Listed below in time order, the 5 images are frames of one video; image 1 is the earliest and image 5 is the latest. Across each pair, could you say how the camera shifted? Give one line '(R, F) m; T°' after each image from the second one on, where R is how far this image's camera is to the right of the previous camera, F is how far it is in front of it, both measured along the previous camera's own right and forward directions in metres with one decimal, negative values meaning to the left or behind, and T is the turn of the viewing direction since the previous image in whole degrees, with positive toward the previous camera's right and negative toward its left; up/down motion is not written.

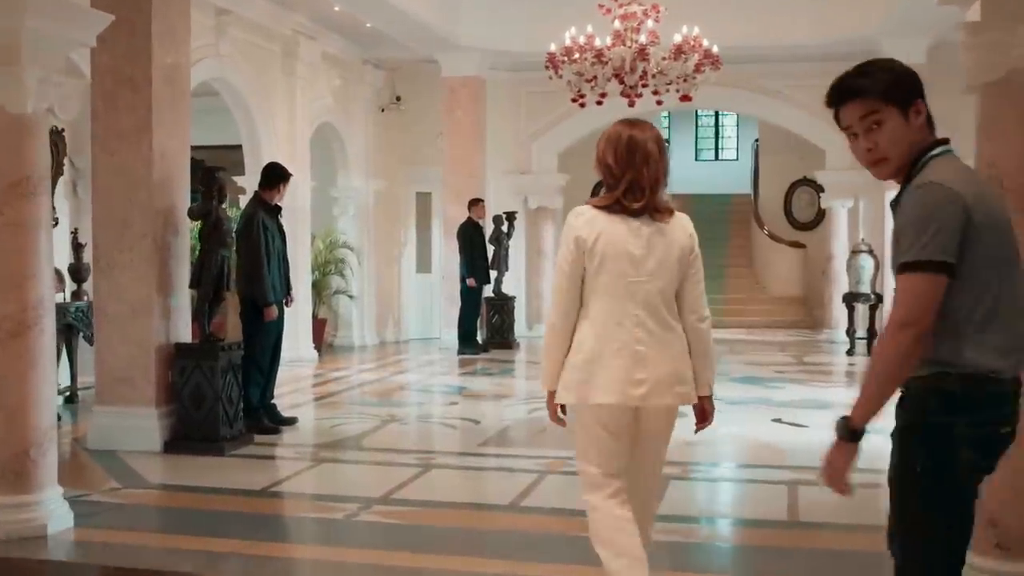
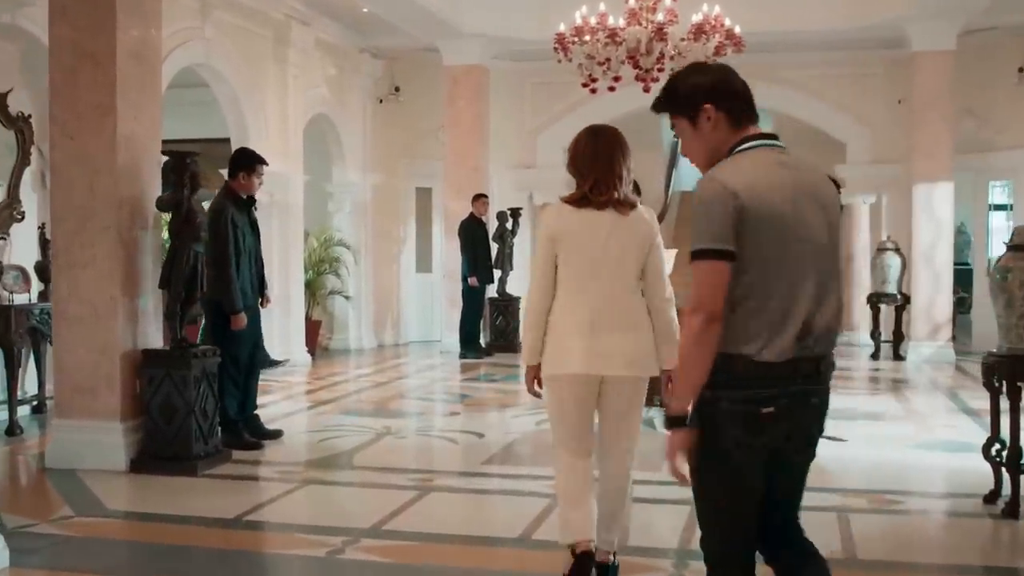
(0.0, +0.6) m; 0°
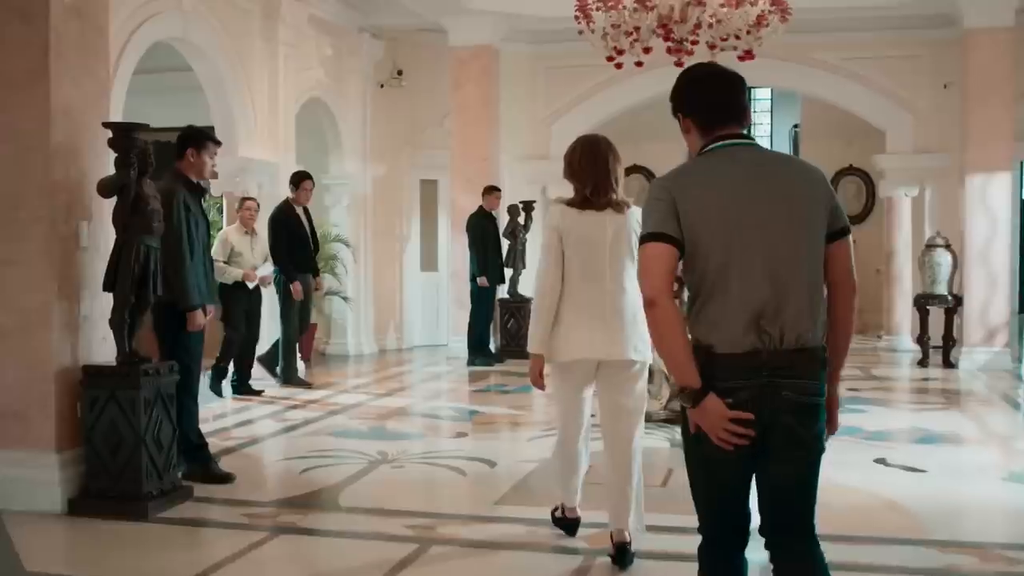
(0.0, +0.9) m; 0°
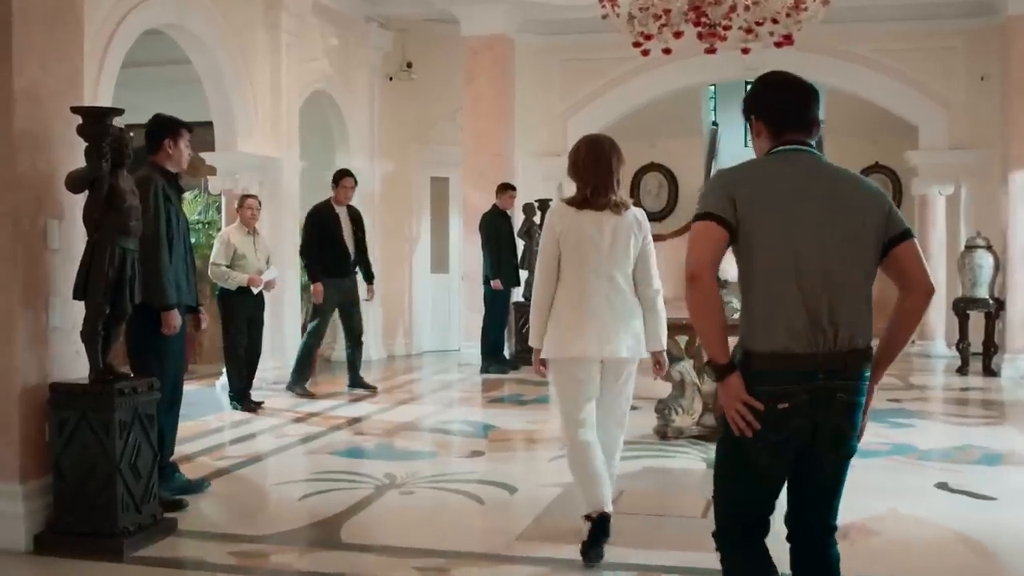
(0.0, +0.5) m; 0°
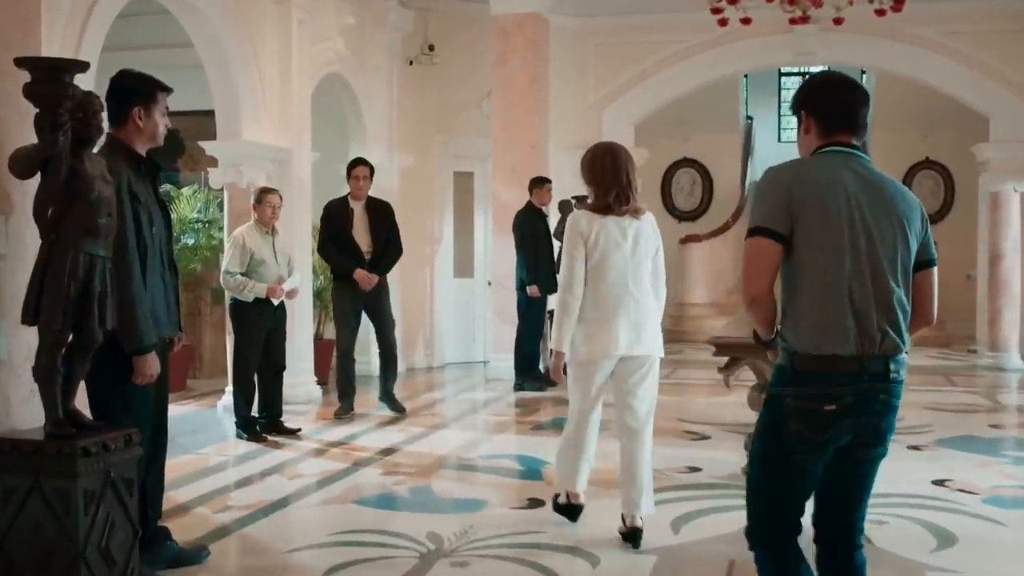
(-0.2, +1.0) m; 0°
